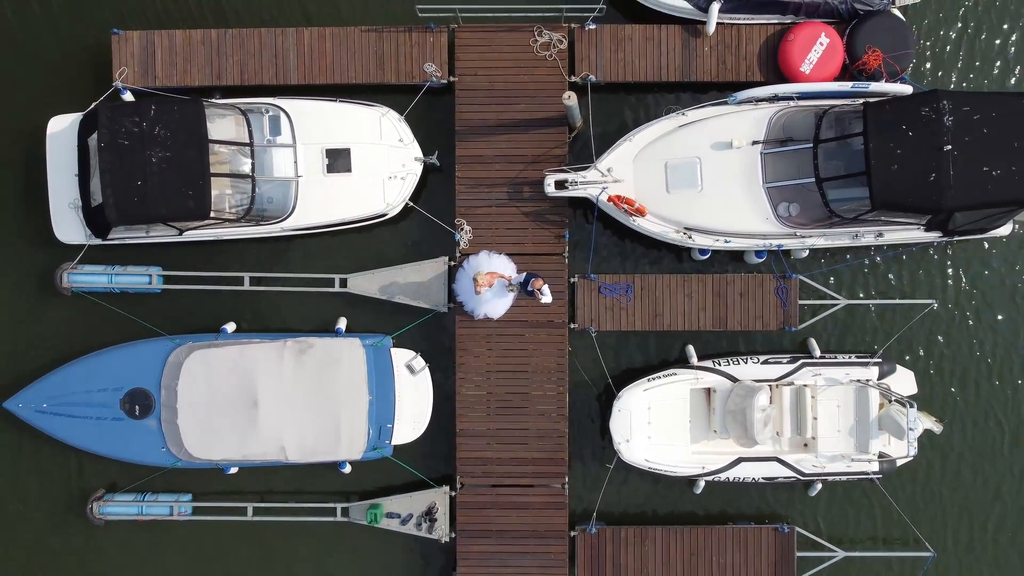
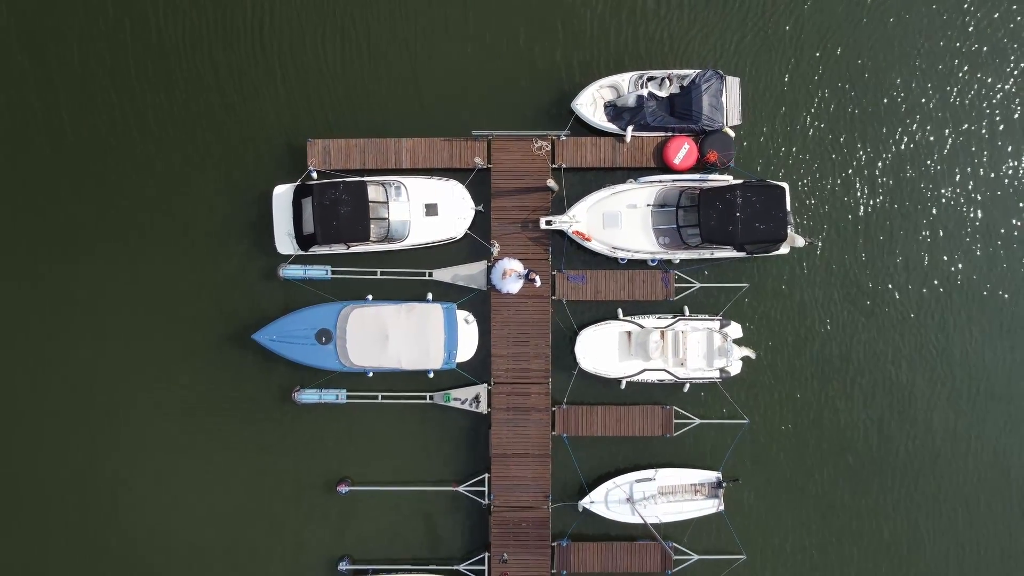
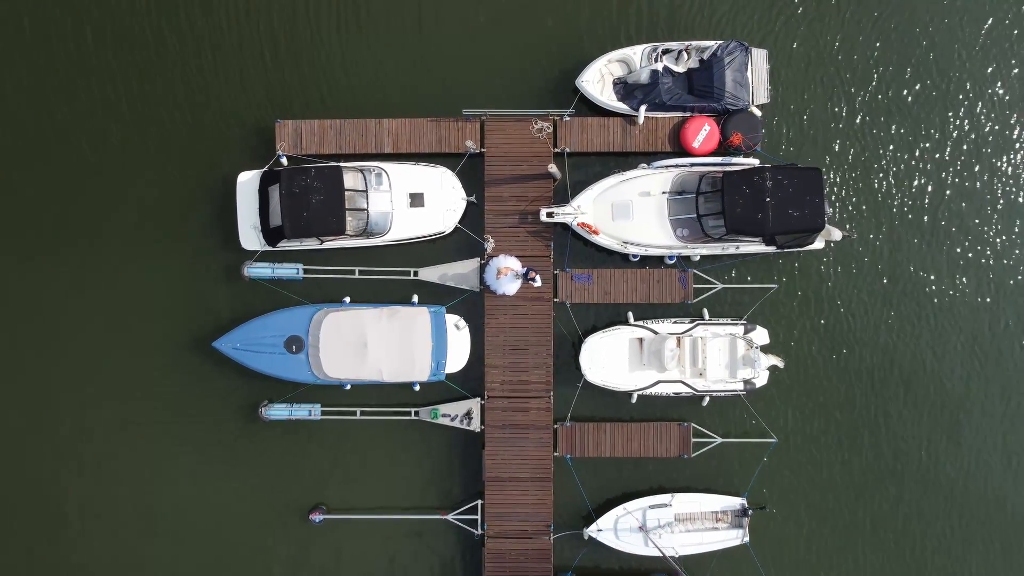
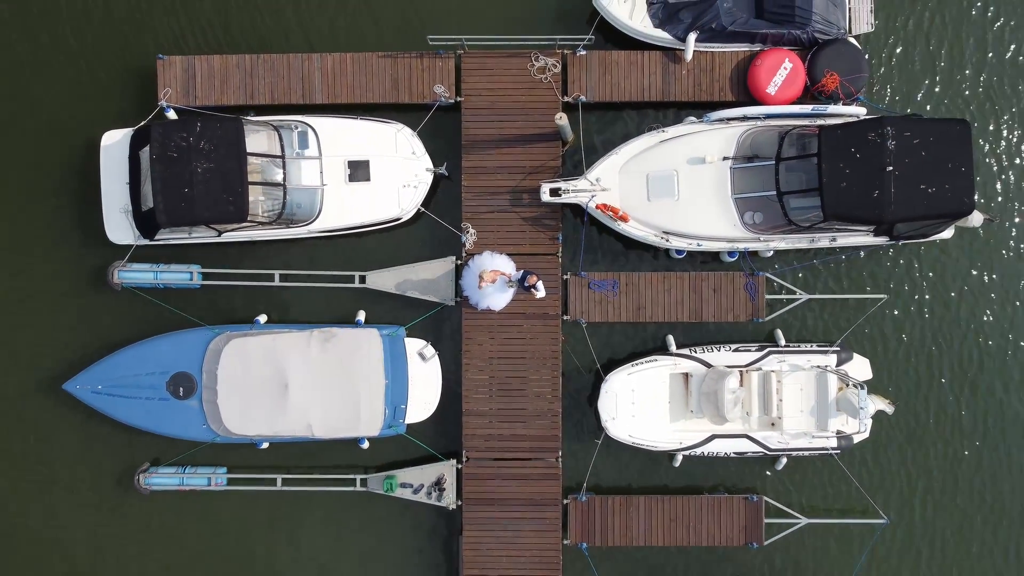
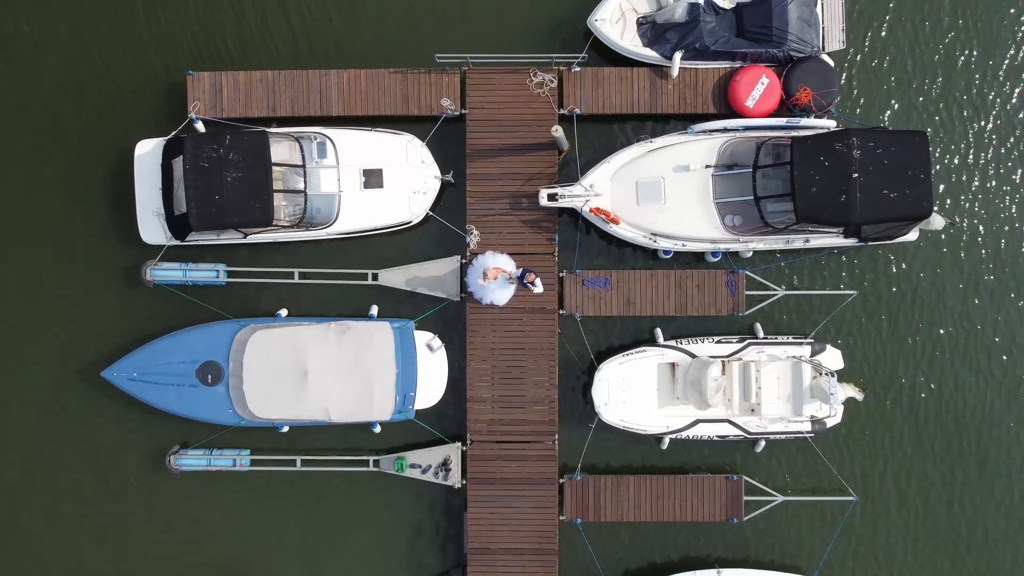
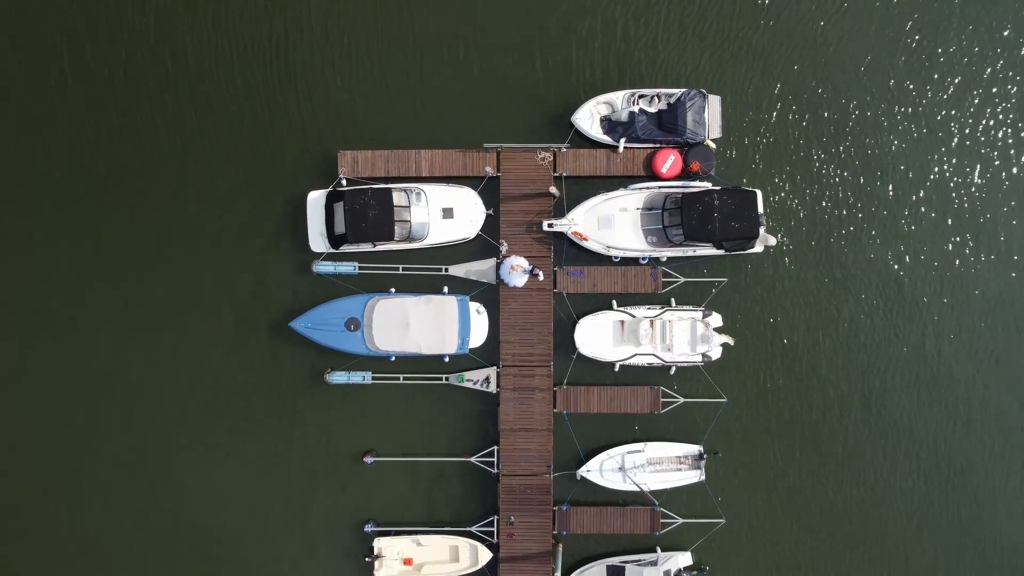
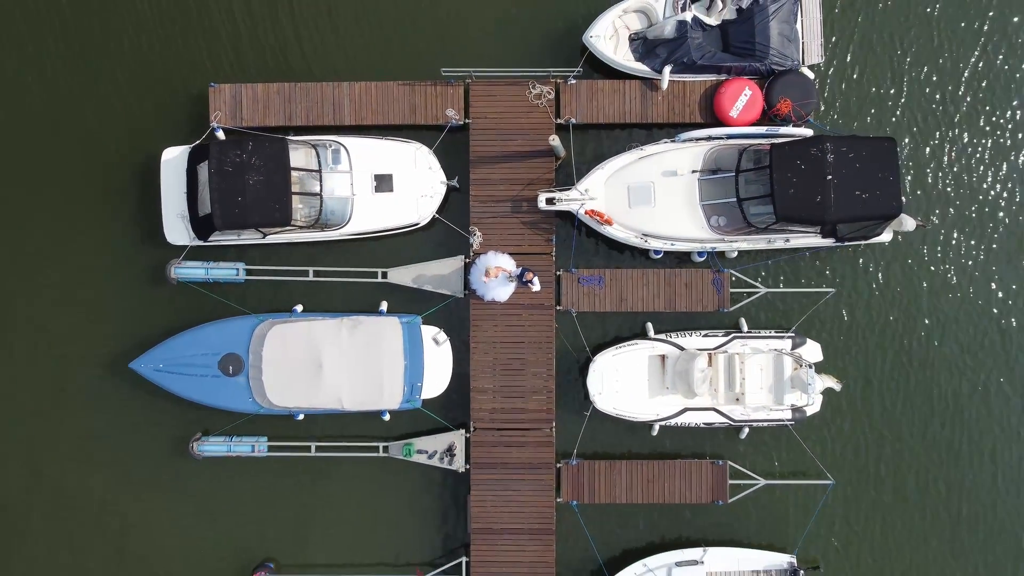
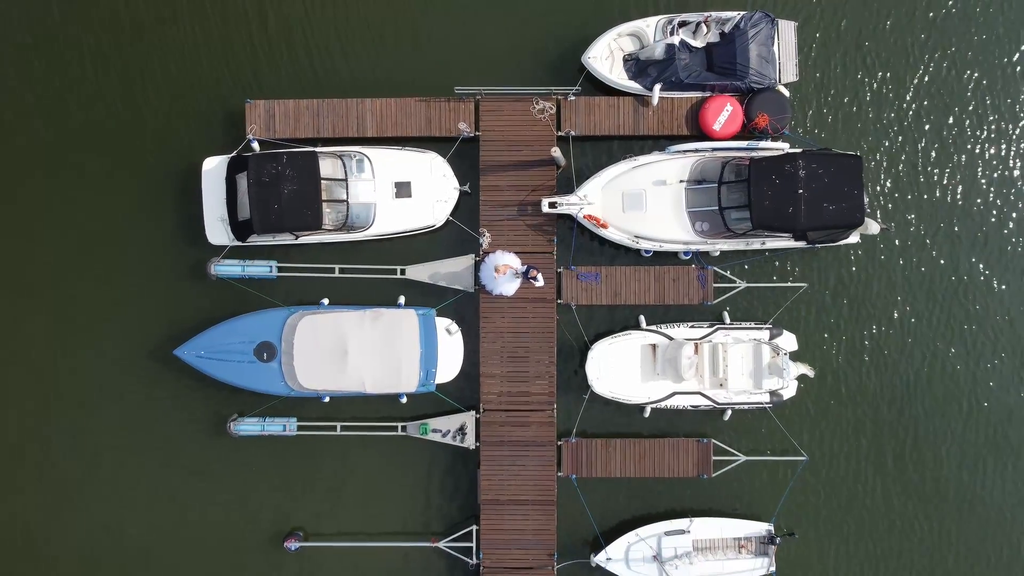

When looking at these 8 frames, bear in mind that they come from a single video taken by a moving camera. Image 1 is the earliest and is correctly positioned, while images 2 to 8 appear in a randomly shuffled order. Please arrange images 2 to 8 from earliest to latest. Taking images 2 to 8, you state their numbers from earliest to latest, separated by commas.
4, 5, 7, 8, 3, 2, 6
